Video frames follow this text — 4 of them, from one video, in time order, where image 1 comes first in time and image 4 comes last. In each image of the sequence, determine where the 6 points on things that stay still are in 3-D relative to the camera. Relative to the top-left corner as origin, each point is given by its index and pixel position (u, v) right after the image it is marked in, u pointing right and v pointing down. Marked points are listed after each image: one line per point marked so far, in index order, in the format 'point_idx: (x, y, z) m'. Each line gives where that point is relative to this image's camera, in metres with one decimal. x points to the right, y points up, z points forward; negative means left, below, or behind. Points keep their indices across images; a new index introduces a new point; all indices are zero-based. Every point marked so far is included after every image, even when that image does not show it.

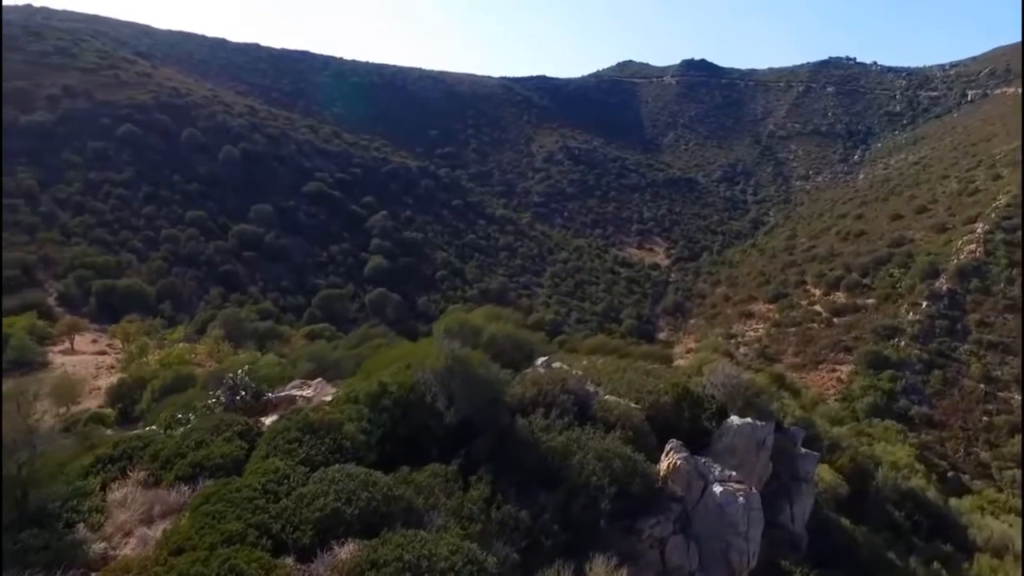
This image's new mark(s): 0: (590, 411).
0: (+1.2, -2.0, +9.7) m
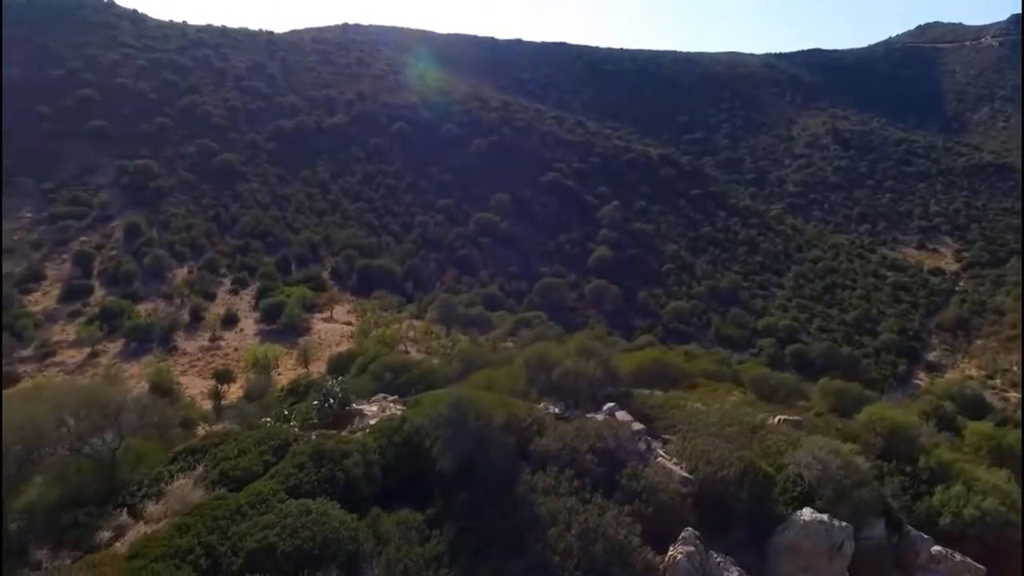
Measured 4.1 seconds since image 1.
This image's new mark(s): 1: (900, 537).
0: (+1.6, -2.8, +9.1) m
1: (+6.1, -3.9, +9.7) m
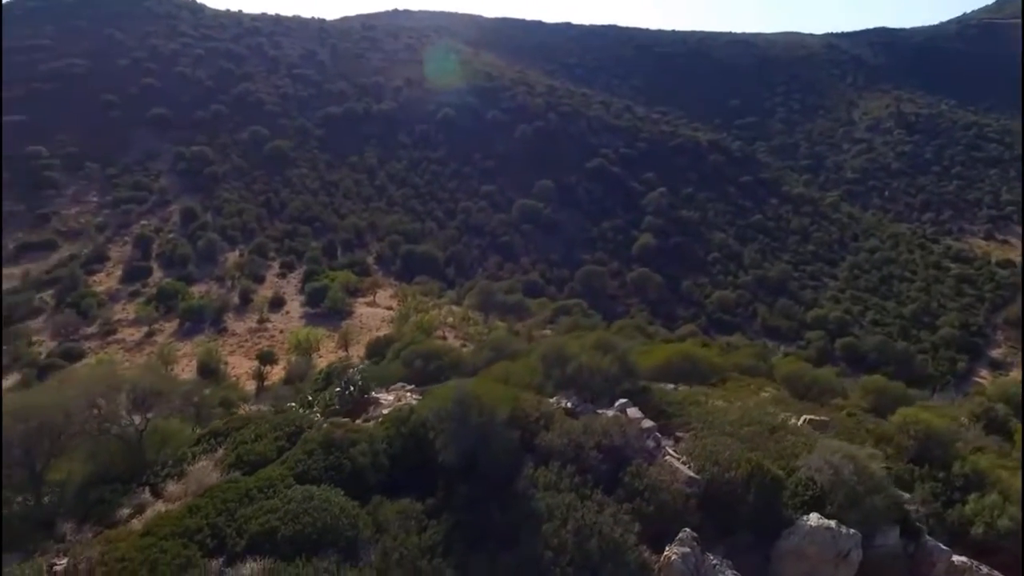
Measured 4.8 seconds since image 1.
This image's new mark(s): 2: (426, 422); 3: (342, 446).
0: (+1.7, -2.7, +9.2) m
1: (+6.2, -3.9, +9.4) m
2: (-1.2, -2.0, +9.3) m
3: (-2.4, -2.3, +9.3) m
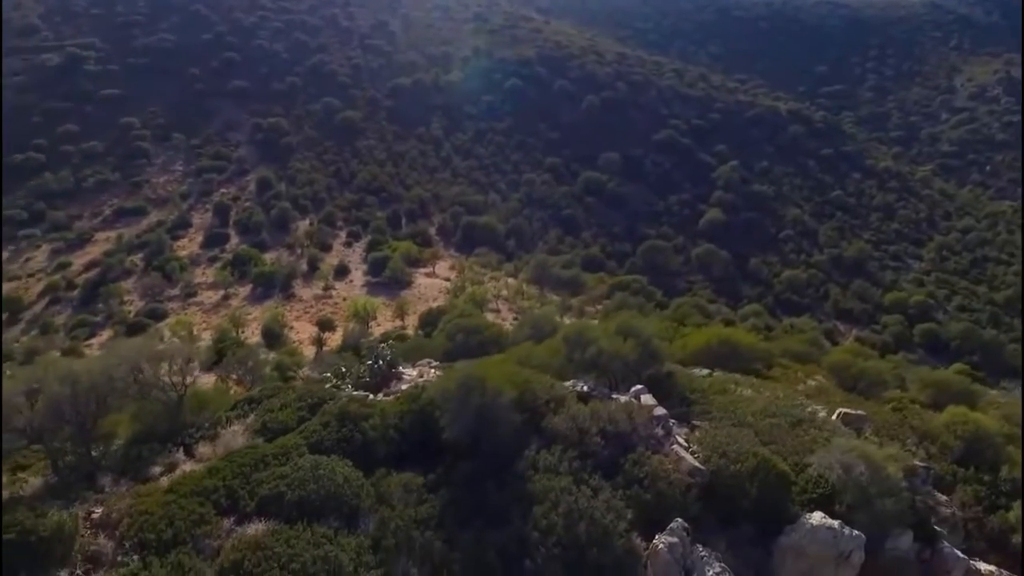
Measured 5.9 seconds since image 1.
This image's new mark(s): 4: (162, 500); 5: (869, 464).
0: (+1.7, -2.6, +9.3) m
1: (+6.2, -3.9, +9.1) m
2: (-1.0, -1.7, +9.7) m
3: (-2.3, -2.1, +9.9) m
4: (-5.1, -3.1, +9.0) m
5: (+5.5, -2.7, +9.2) m
